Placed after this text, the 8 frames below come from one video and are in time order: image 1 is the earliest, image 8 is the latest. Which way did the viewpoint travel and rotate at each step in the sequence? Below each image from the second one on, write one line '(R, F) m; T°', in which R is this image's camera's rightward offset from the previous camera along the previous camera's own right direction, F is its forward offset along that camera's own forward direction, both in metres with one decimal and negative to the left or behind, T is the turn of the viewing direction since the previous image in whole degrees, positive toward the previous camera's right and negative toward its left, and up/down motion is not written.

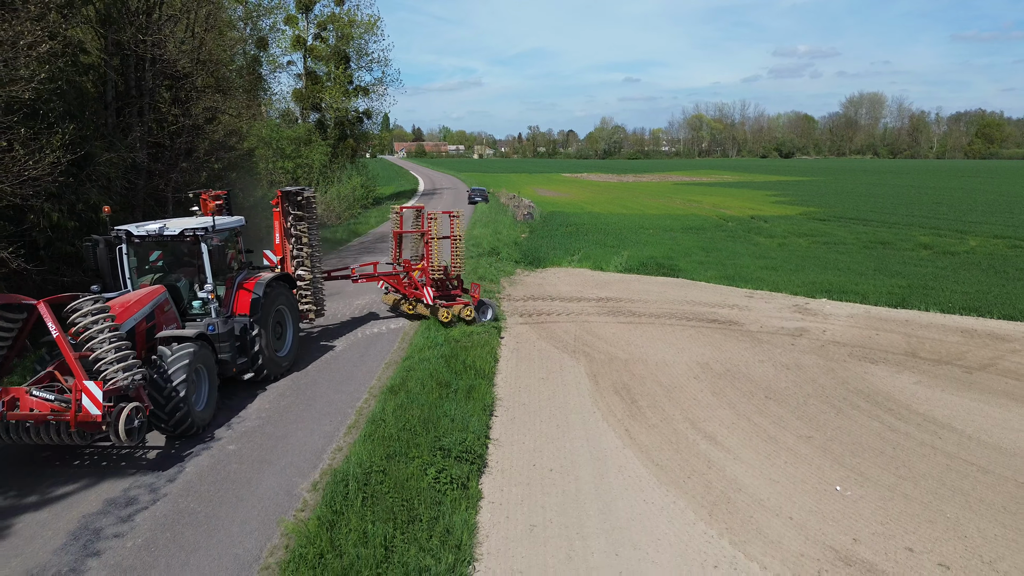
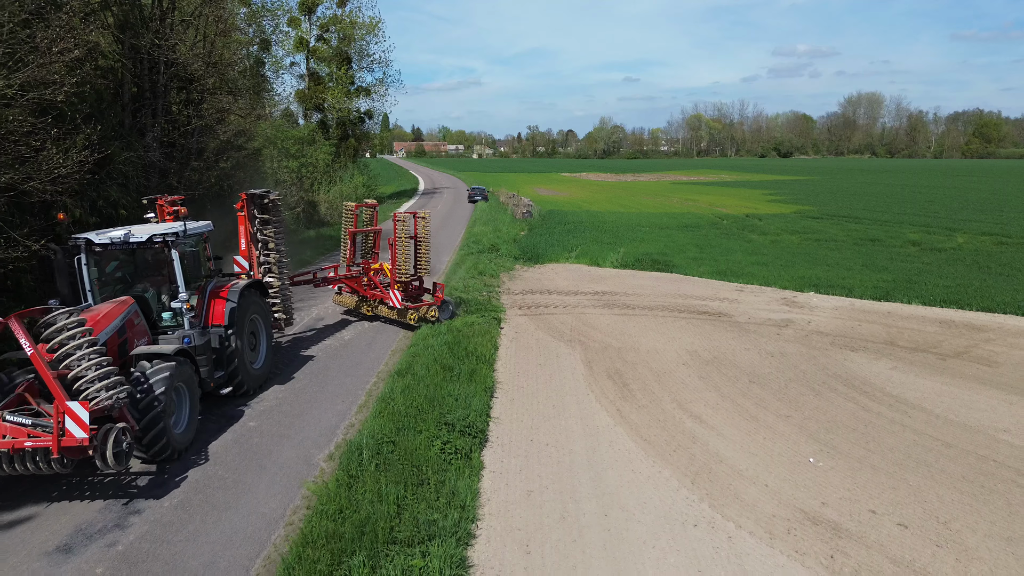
(0.0, -0.6) m; 0°
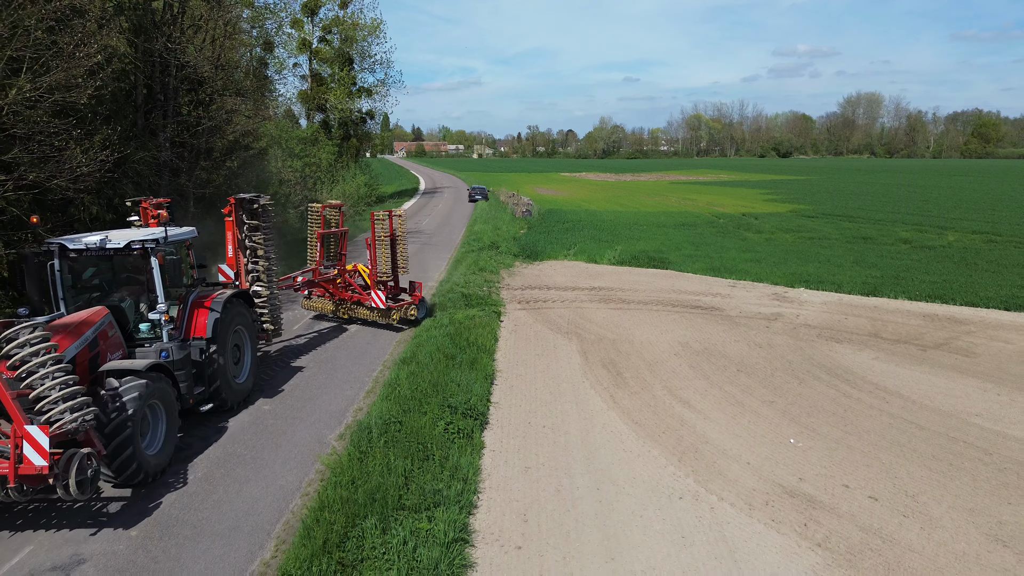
(0.0, -0.5) m; 0°
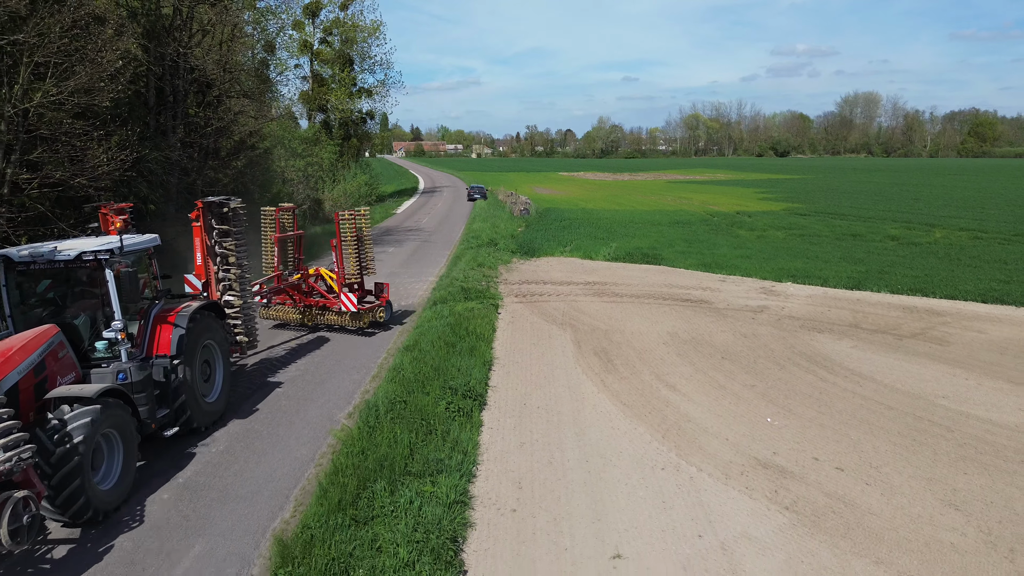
(0.0, -0.6) m; 0°
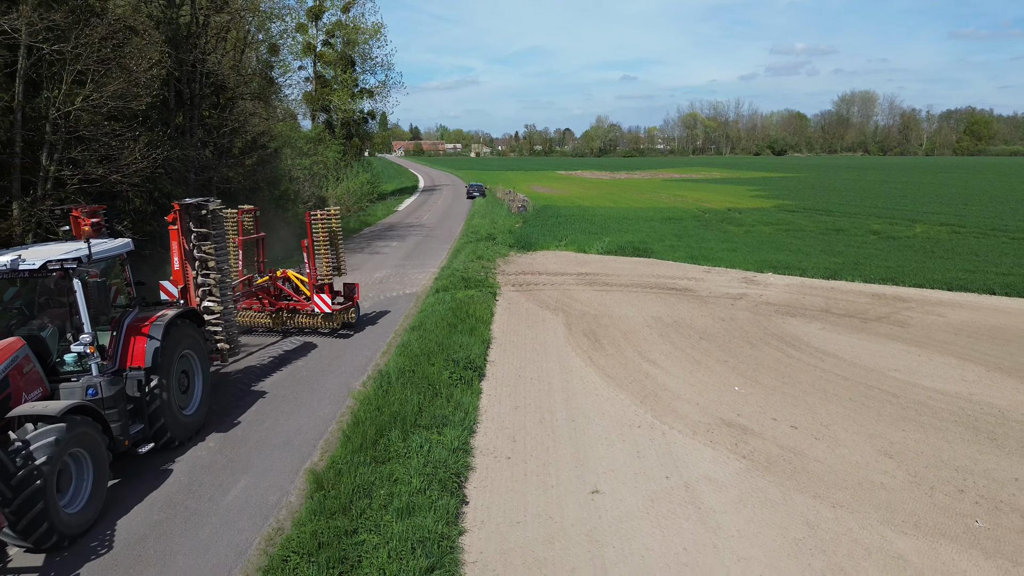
(+0.1, -1.1) m; 0°
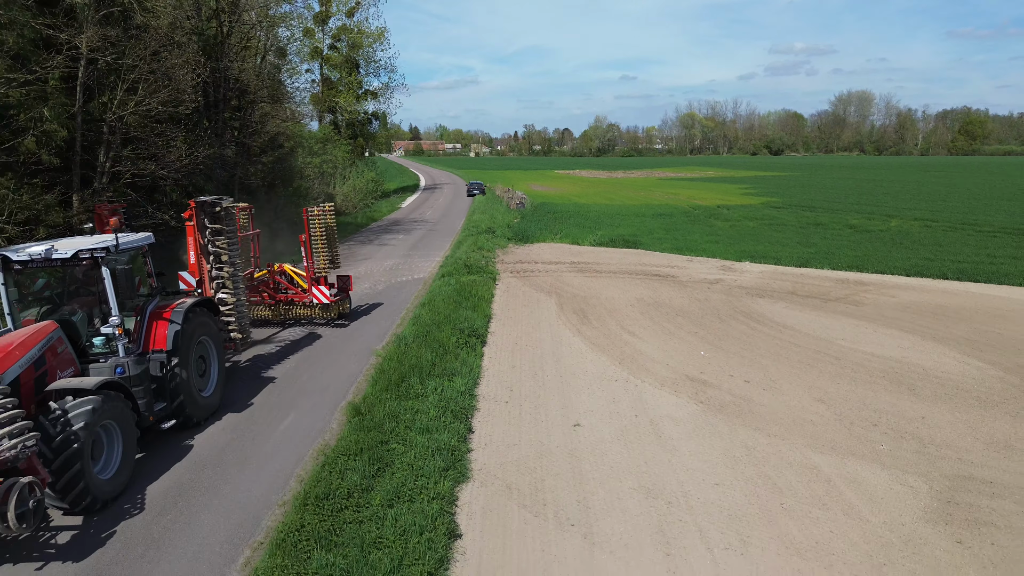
(0.0, -1.7) m; 0°
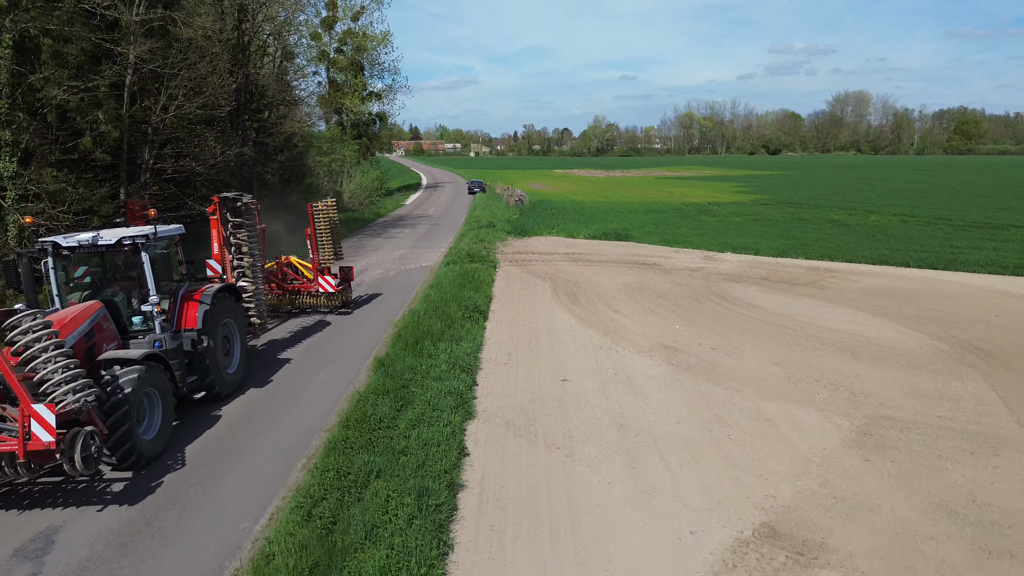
(0.0, -1.7) m; 0°
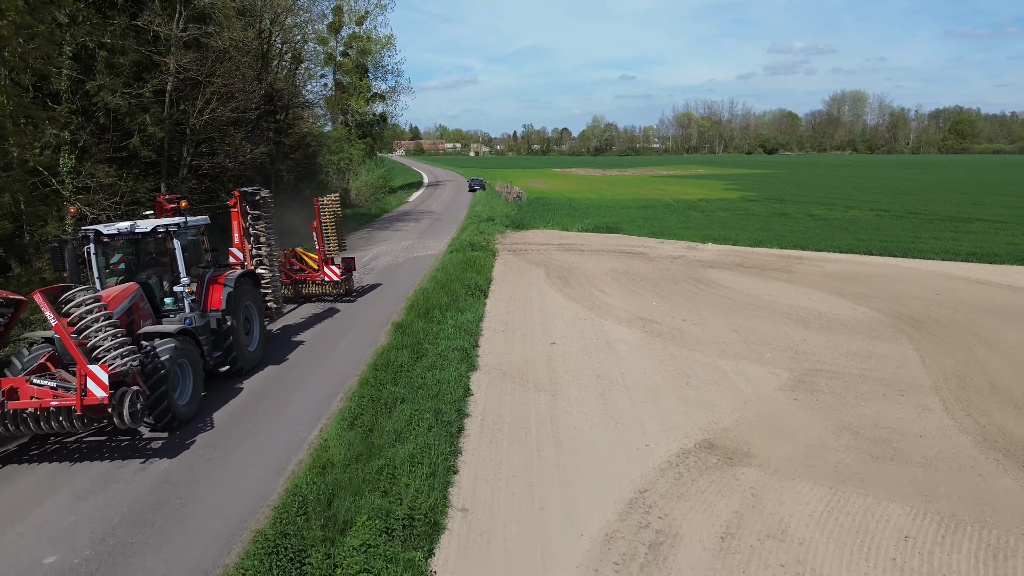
(+0.1, -1.9) m; 0°
